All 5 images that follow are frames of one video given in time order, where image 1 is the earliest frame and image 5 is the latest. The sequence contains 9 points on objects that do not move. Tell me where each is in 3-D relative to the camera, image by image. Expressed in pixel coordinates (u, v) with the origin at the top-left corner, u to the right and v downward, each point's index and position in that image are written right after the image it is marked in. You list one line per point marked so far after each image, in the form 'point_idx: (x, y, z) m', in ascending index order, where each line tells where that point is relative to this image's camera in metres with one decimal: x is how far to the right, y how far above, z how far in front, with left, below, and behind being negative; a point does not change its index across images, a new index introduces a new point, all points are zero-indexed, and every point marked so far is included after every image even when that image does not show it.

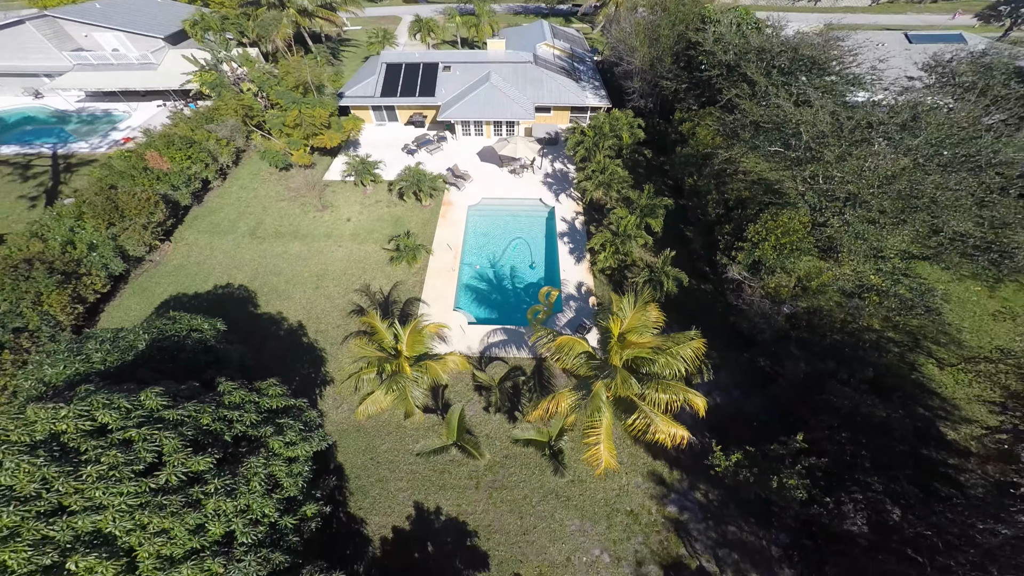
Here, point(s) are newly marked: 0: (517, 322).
0: (+0.2, -1.1, +18.2) m
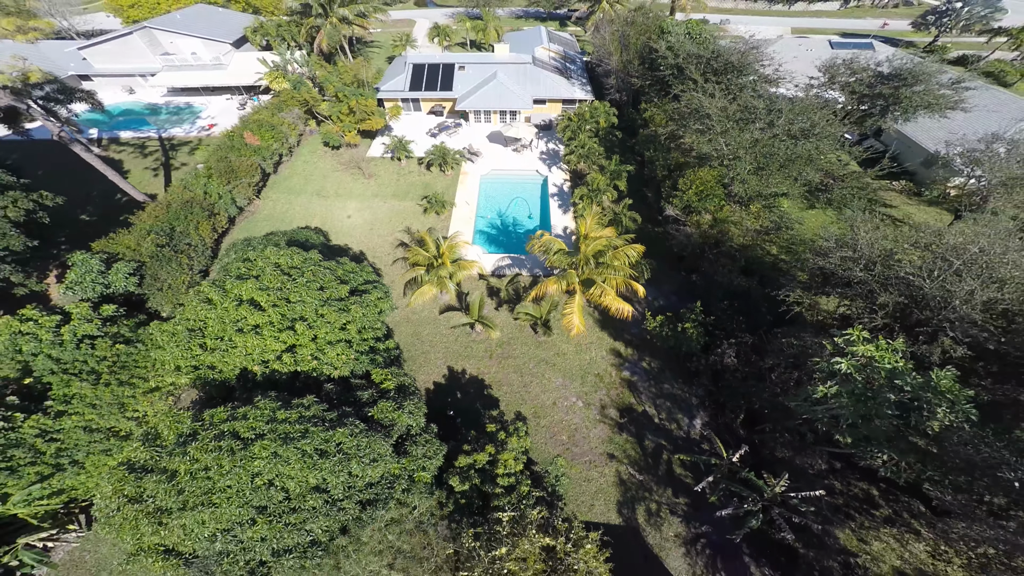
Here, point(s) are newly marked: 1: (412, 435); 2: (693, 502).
0: (+0.3, +1.5, +25.0) m
1: (-2.5, -3.6, +14.2) m
2: (+5.6, -6.7, +17.9) m
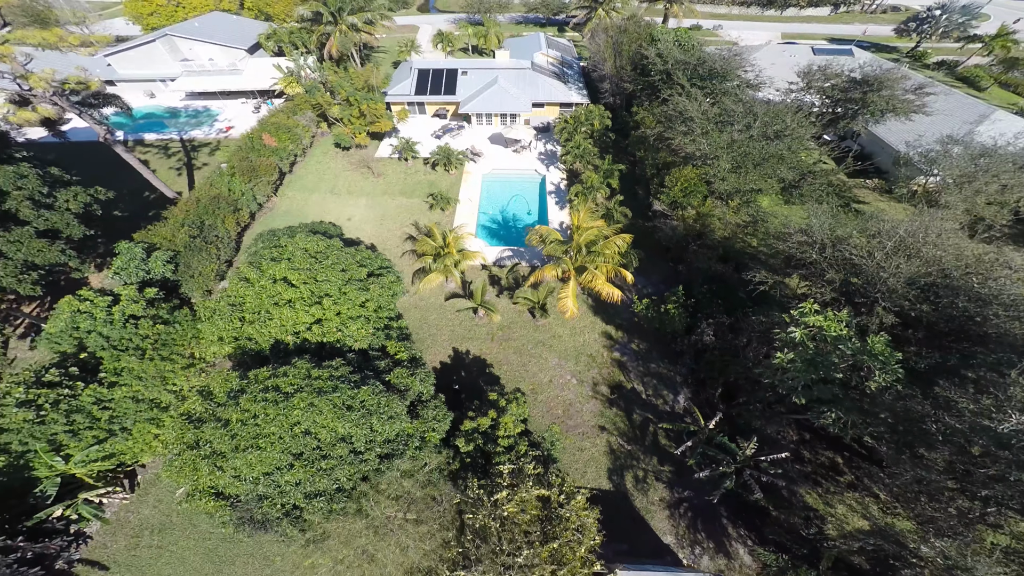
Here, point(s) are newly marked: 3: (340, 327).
0: (+0.3, +1.9, +27.0) m
1: (-2.5, -3.1, +16.2) m
2: (+5.6, -6.2, +19.8) m
3: (-4.9, -1.1, +16.3) m
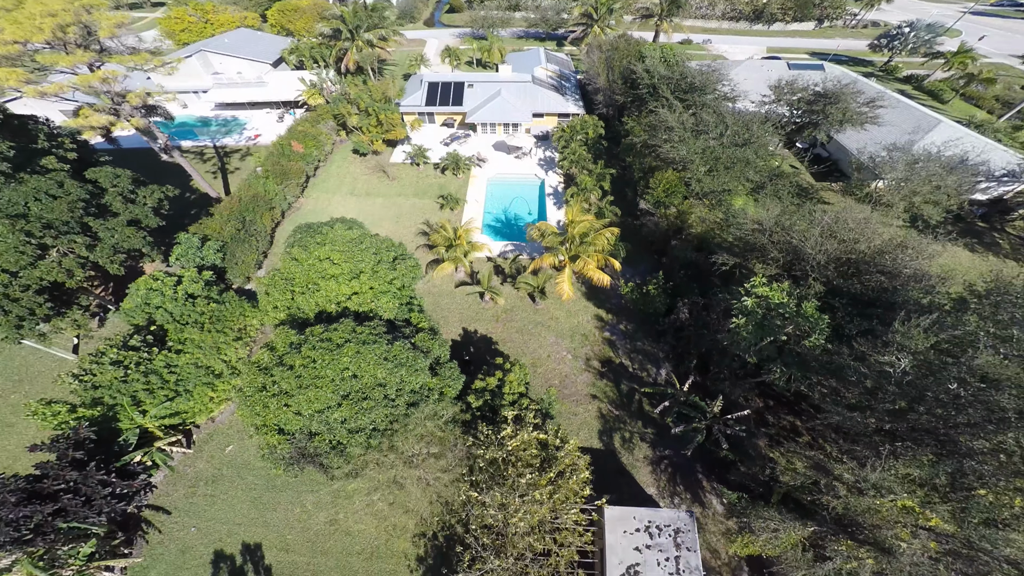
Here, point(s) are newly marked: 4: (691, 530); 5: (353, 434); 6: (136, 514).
0: (+0.4, +2.5, +30.3) m
1: (-2.4, -2.5, +19.4) m
2: (+5.7, -5.6, +23.0) m
3: (-4.8, -0.5, +19.5) m
4: (+5.7, -7.7, +18.0) m
5: (-4.5, -4.1, +16.5) m
6: (-13.0, -7.9, +19.5) m
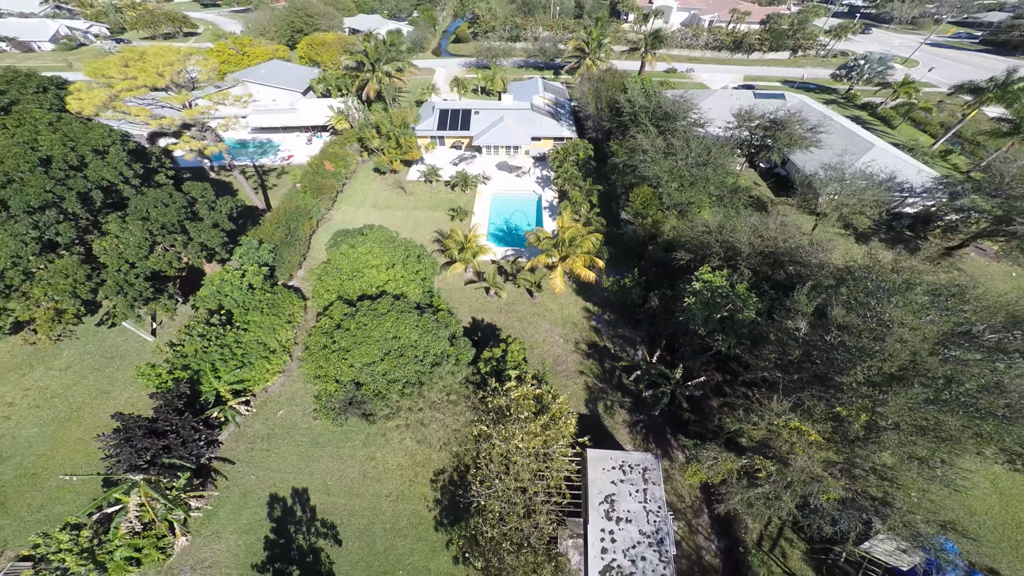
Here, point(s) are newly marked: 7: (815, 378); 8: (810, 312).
0: (+0.5, +2.6, +35.4) m
1: (-2.4, -2.0, +24.4) m
2: (+5.8, -5.3, +27.9) m
3: (-4.7, 0.0, +24.6) m
4: (+5.7, -7.2, +22.8) m
5: (-4.5, -3.6, +21.4) m
6: (-12.9, -7.4, +24.4) m
7: (+9.6, -2.9, +18.3) m
8: (+10.2, -0.8, +19.5) m
